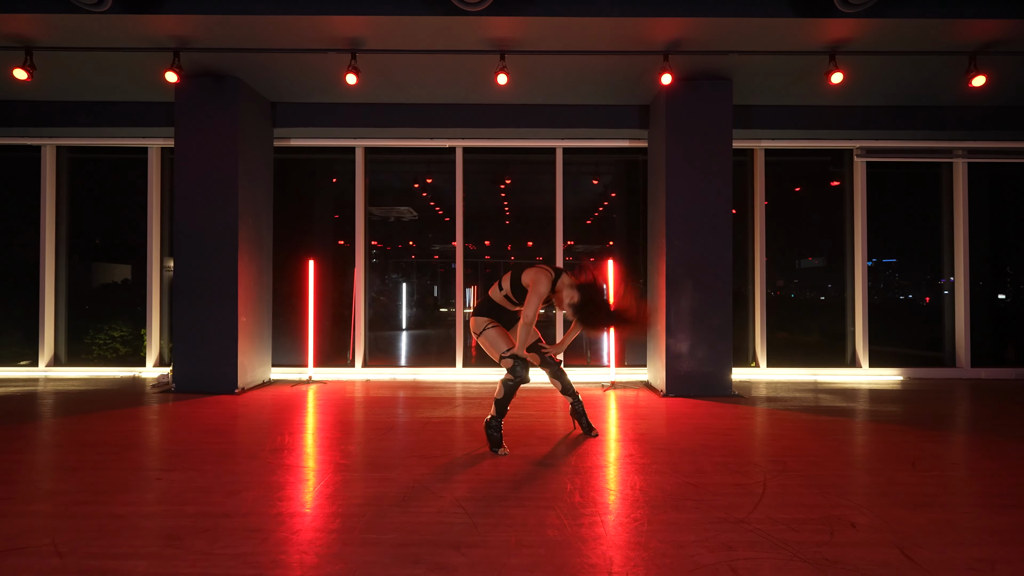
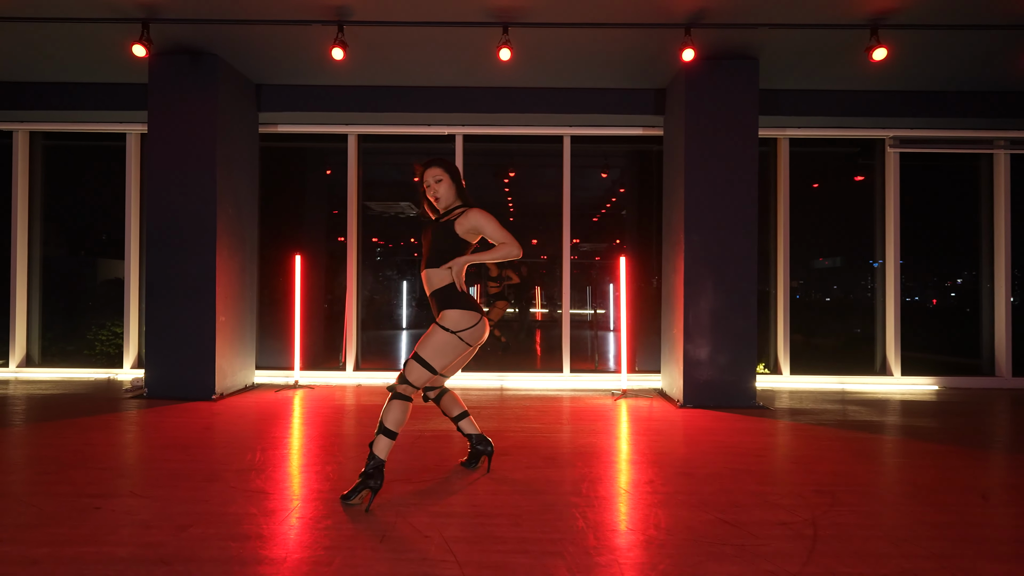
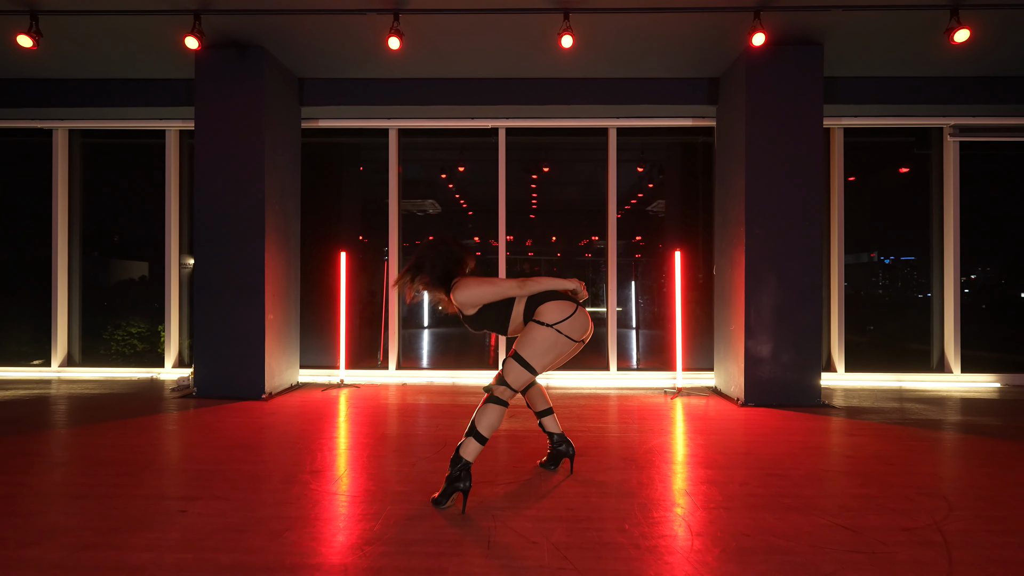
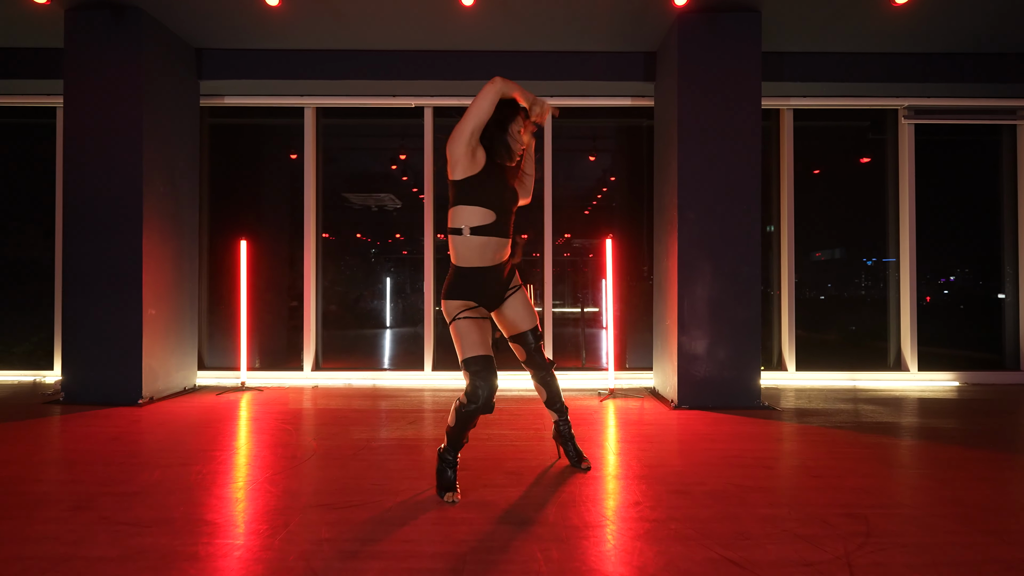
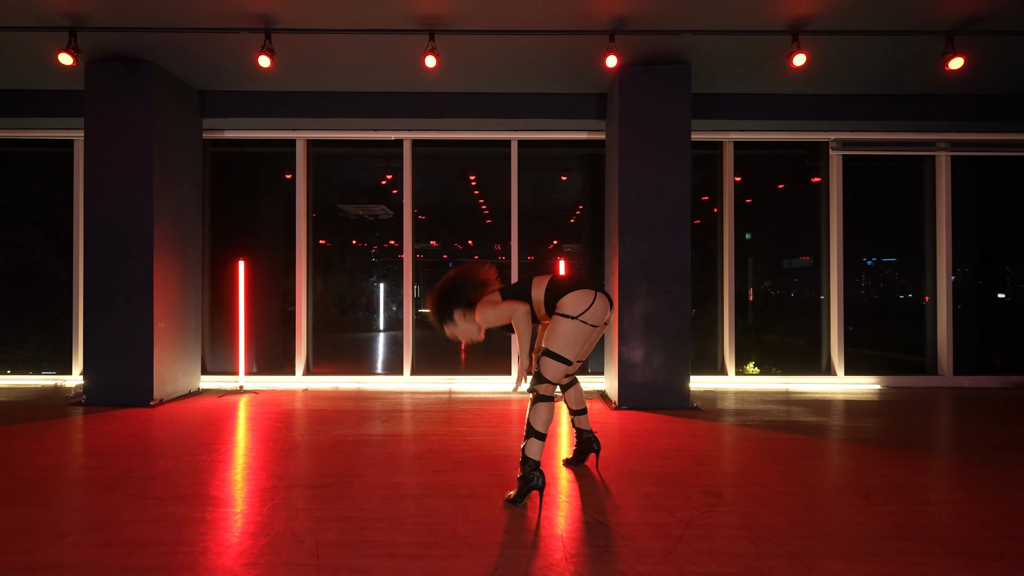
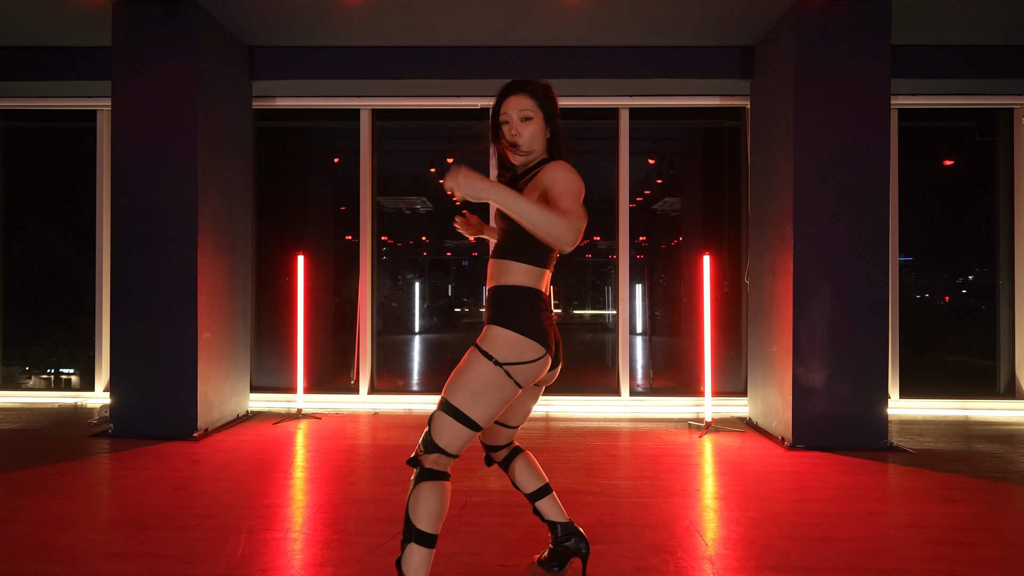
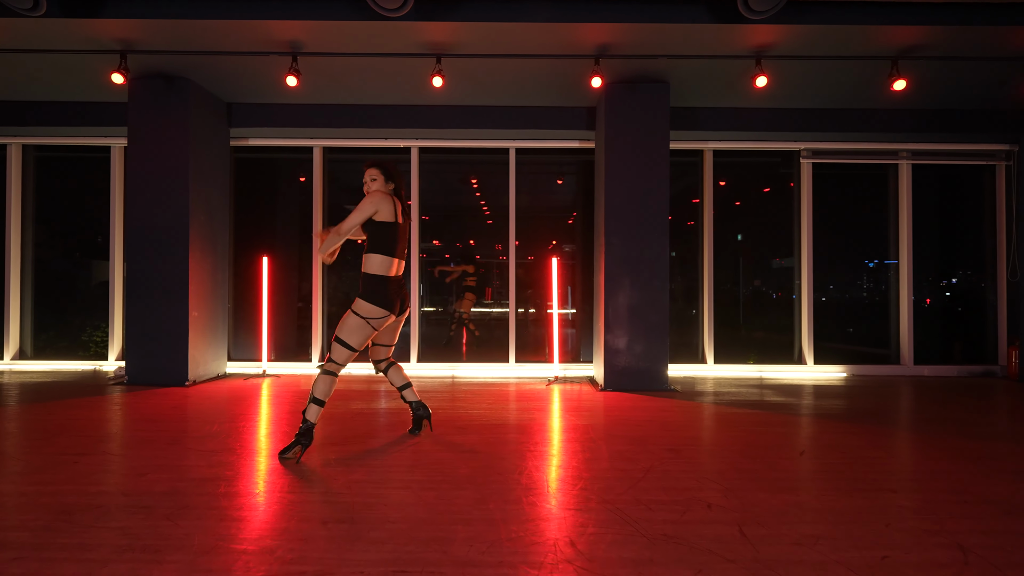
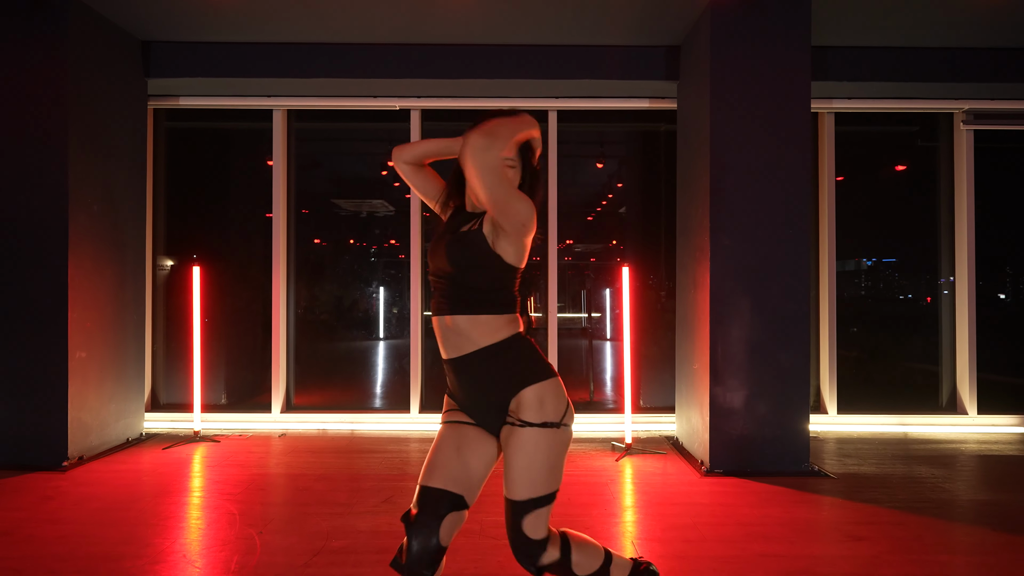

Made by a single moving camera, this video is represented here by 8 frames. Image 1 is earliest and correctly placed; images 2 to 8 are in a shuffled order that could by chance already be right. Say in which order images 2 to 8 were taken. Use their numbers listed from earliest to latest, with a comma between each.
4, 8, 5, 7, 2, 6, 3
